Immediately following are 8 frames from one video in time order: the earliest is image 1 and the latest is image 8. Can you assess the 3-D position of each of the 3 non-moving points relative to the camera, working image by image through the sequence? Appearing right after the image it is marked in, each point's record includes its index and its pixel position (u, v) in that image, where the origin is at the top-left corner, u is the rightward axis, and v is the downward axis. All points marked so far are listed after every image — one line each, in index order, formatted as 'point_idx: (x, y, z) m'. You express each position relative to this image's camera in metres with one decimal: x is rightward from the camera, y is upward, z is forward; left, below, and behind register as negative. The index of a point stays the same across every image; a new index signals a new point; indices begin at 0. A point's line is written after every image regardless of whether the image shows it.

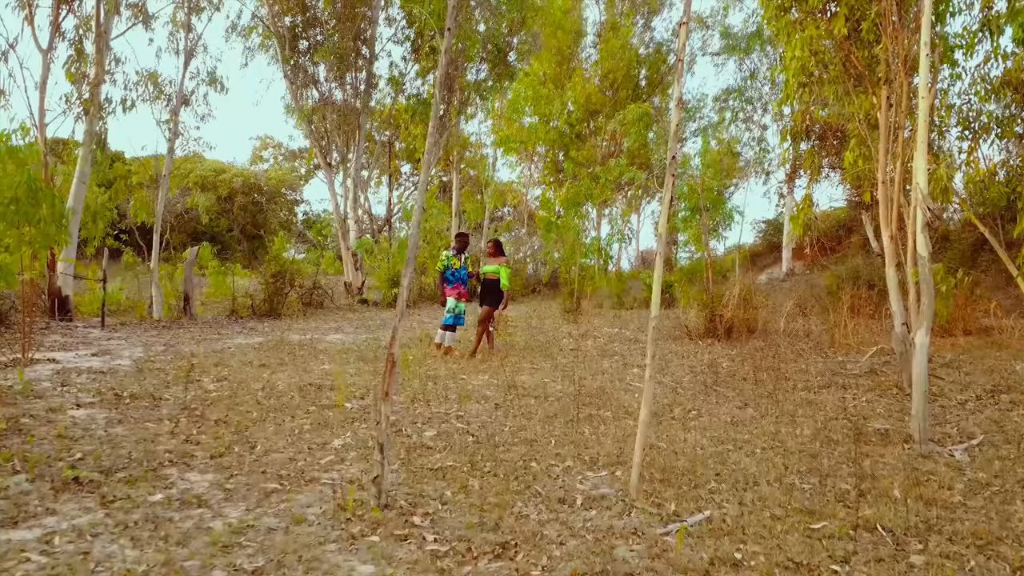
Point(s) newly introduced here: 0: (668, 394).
0: (+1.7, -1.1, +6.4) m
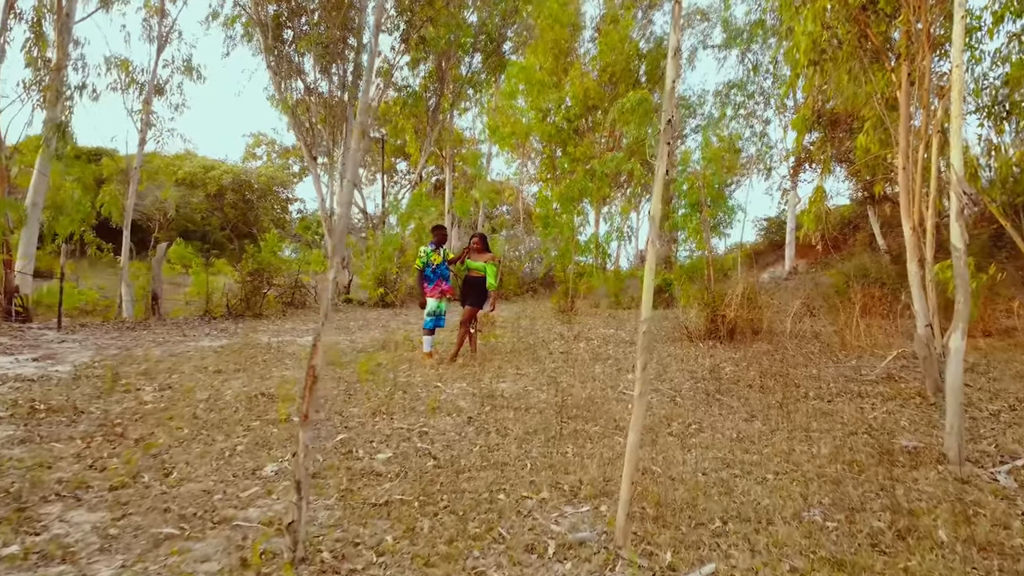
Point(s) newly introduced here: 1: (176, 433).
0: (+1.5, -1.1, +5.7) m
1: (-2.3, -1.0, +4.2) m
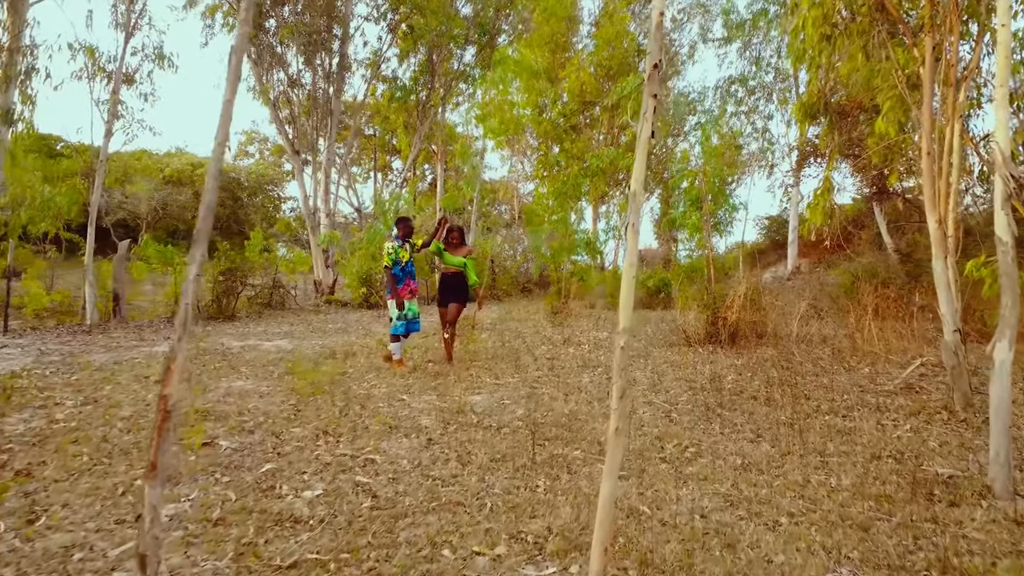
0: (+1.2, -1.1, +5.0) m
1: (-2.6, -1.0, +3.5) m
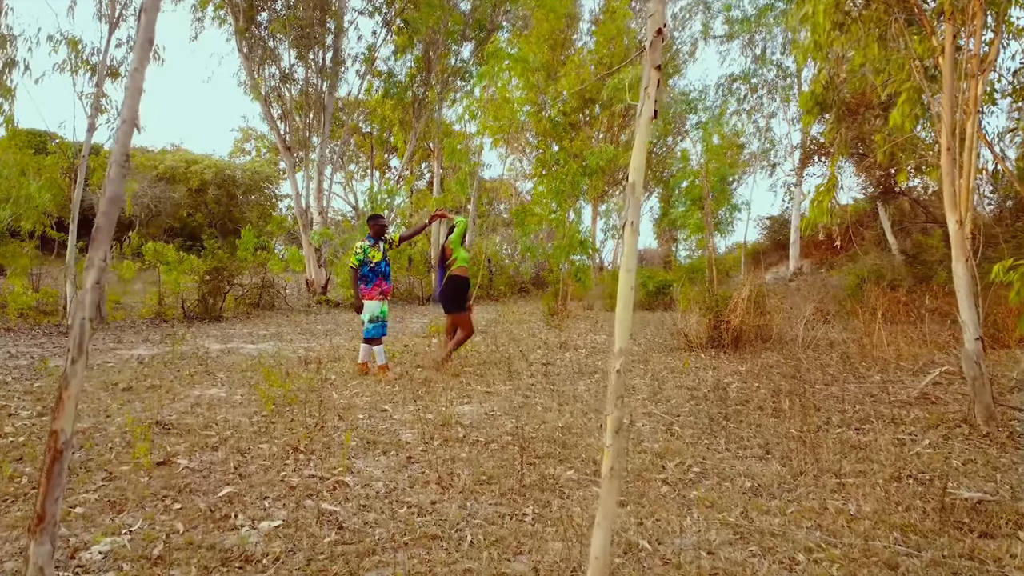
0: (+1.1, -1.1, +4.7) m
1: (-2.6, -1.0, +3.1) m
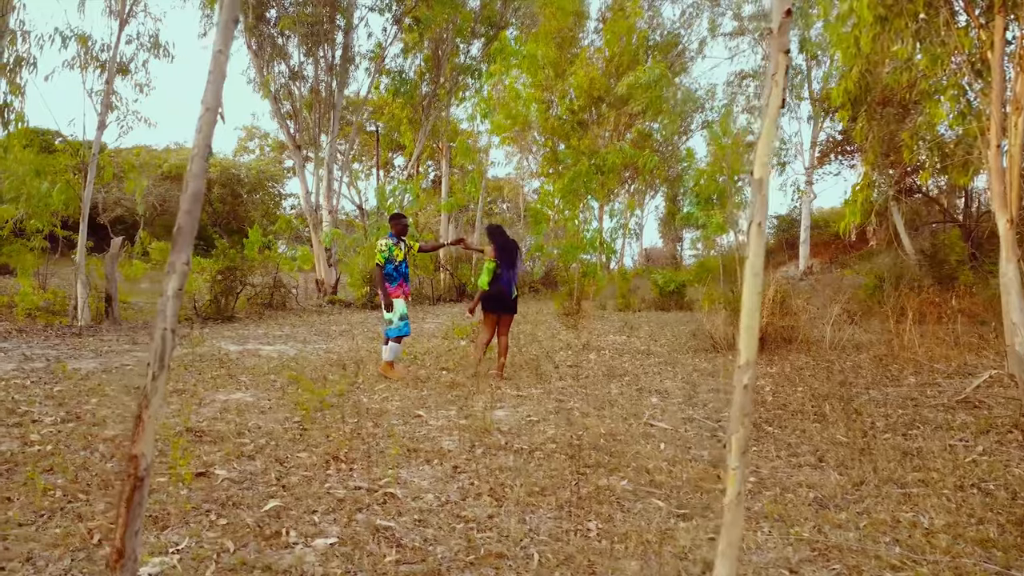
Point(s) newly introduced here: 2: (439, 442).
0: (+1.5, -1.1, +4.5) m
1: (-2.3, -1.0, +3.0) m
2: (-0.5, -1.1, +4.2) m
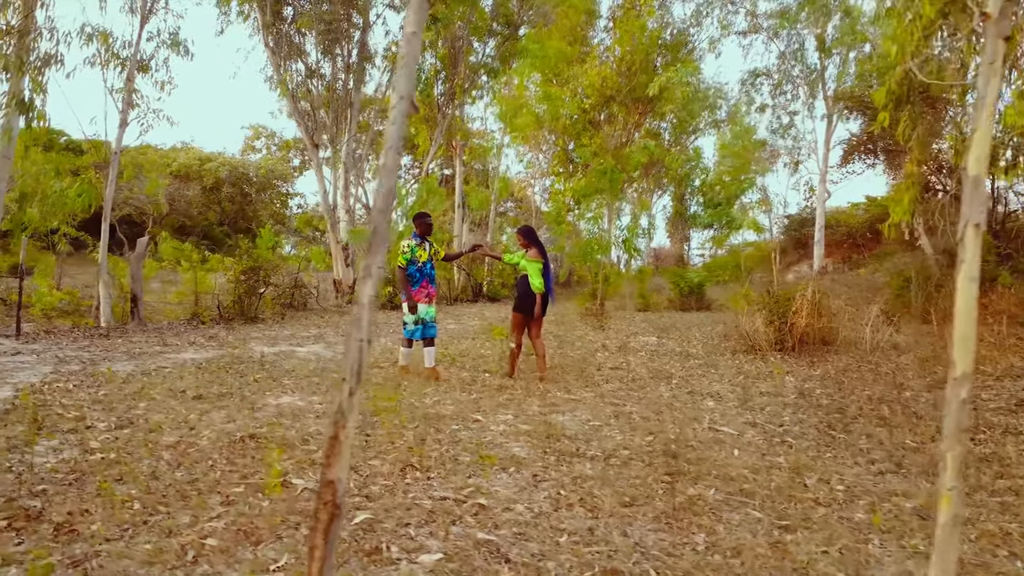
0: (+1.9, -1.2, +4.4) m
1: (-1.9, -1.1, +2.8) m
2: (0.0, -1.1, +4.0) m
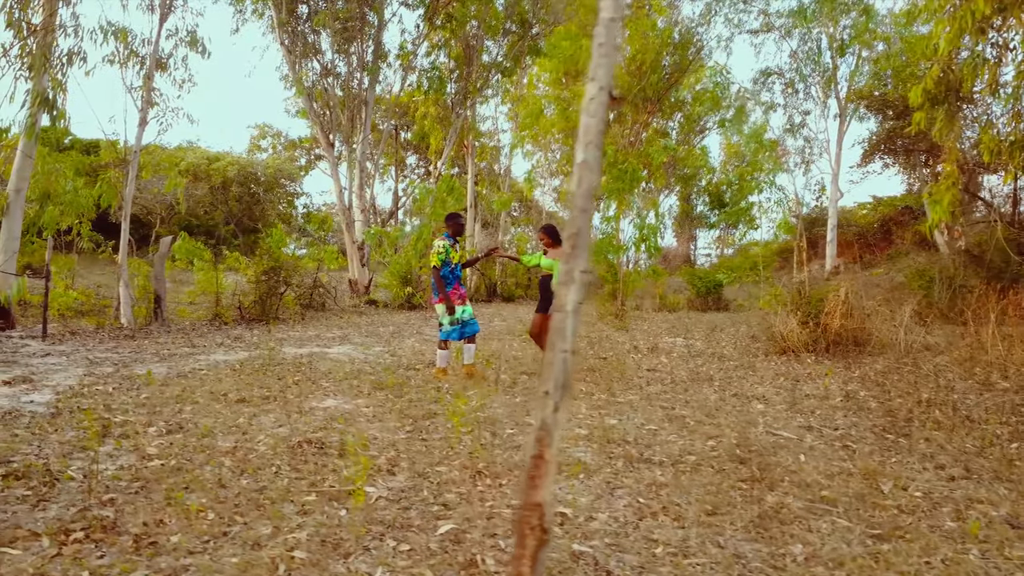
0: (+2.3, -1.2, +4.3) m
1: (-1.5, -1.1, +2.8) m
2: (+0.4, -1.1, +3.9) m
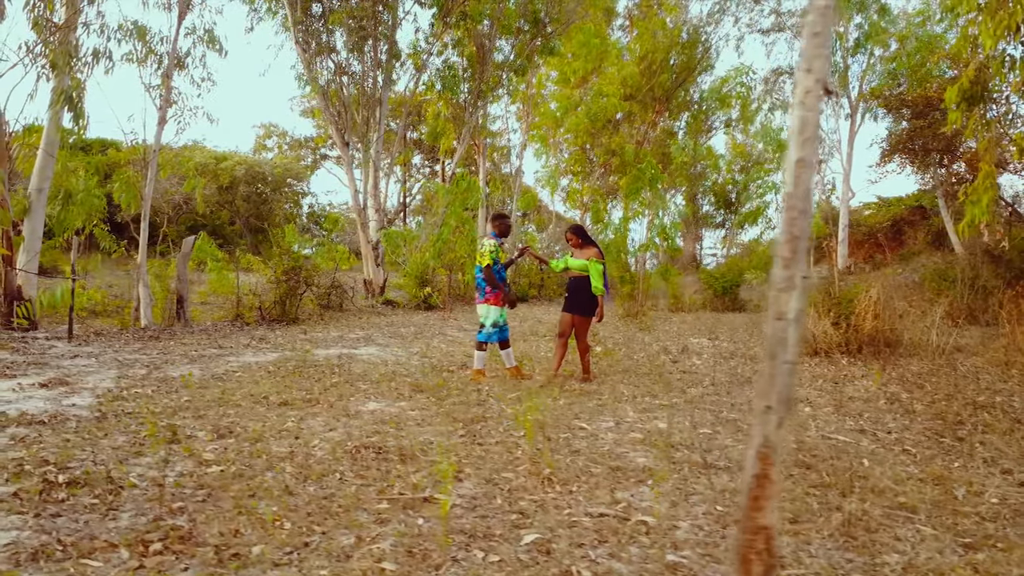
0: (+2.7, -1.2, +4.2) m
1: (-1.1, -1.1, +2.7) m
2: (+0.8, -1.1, +3.9) m
